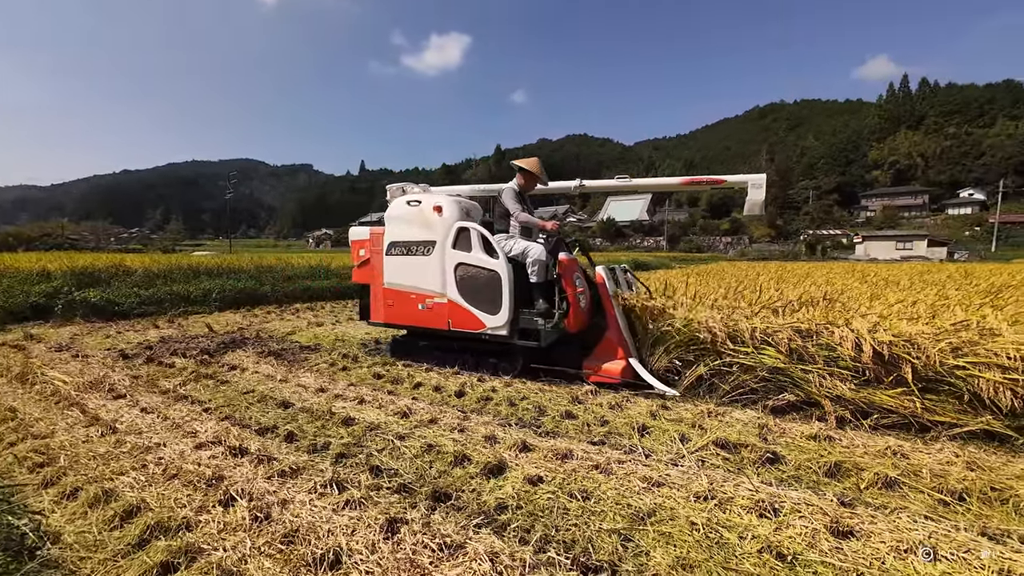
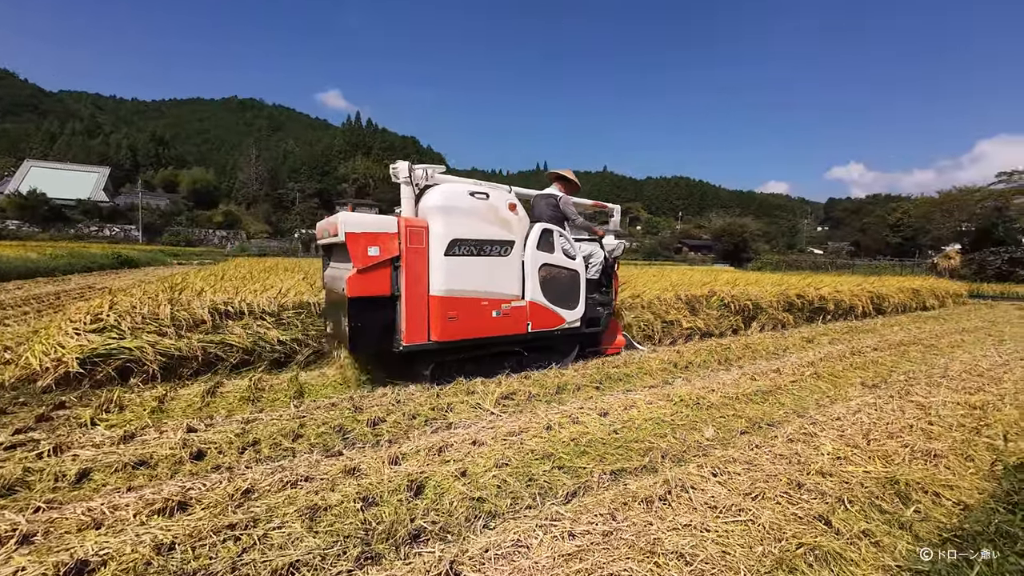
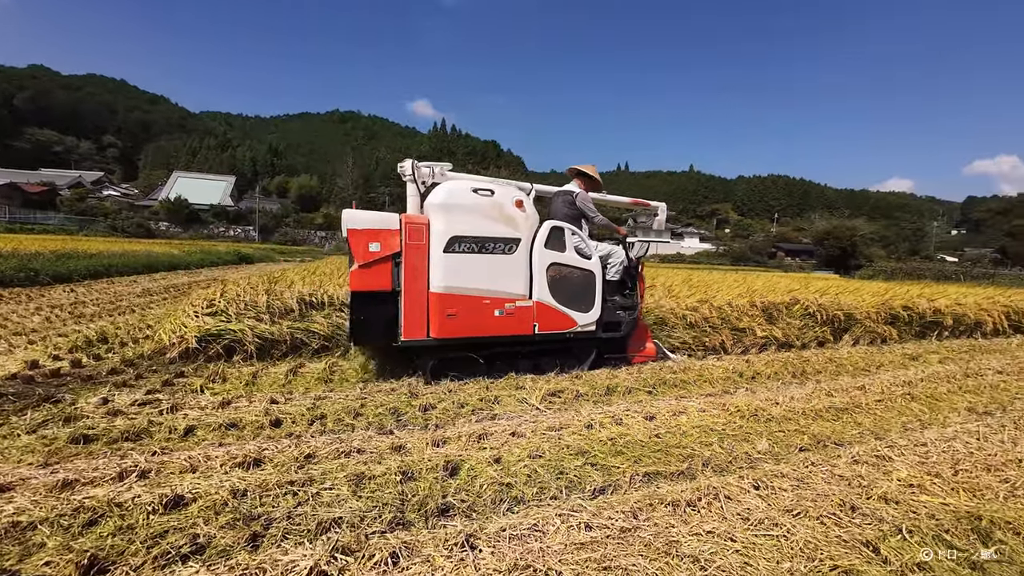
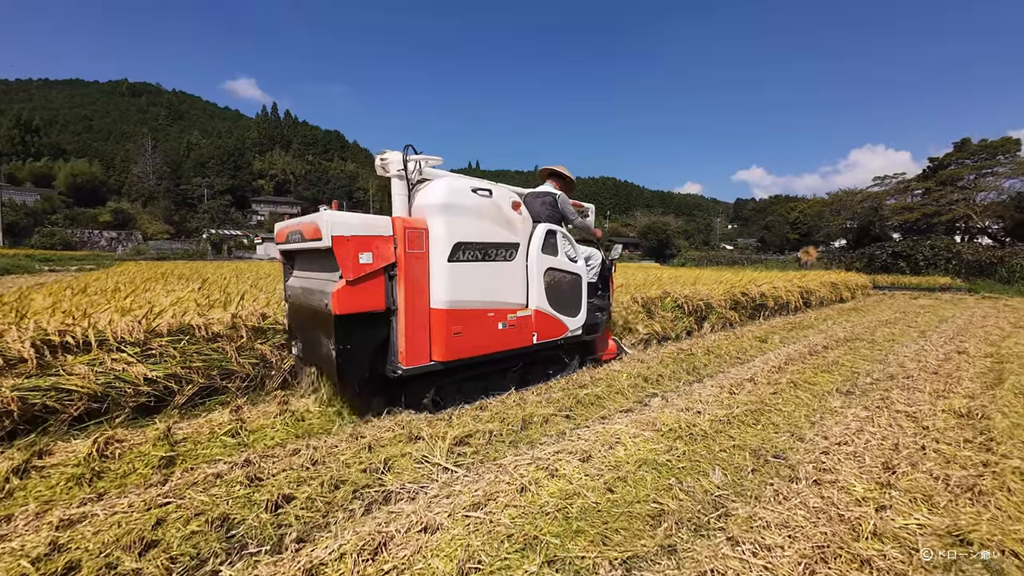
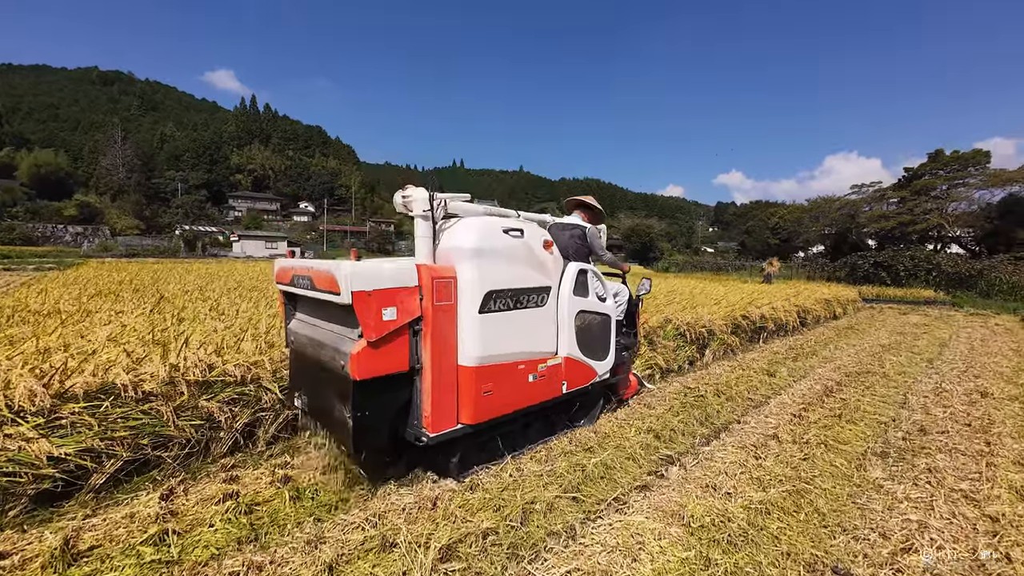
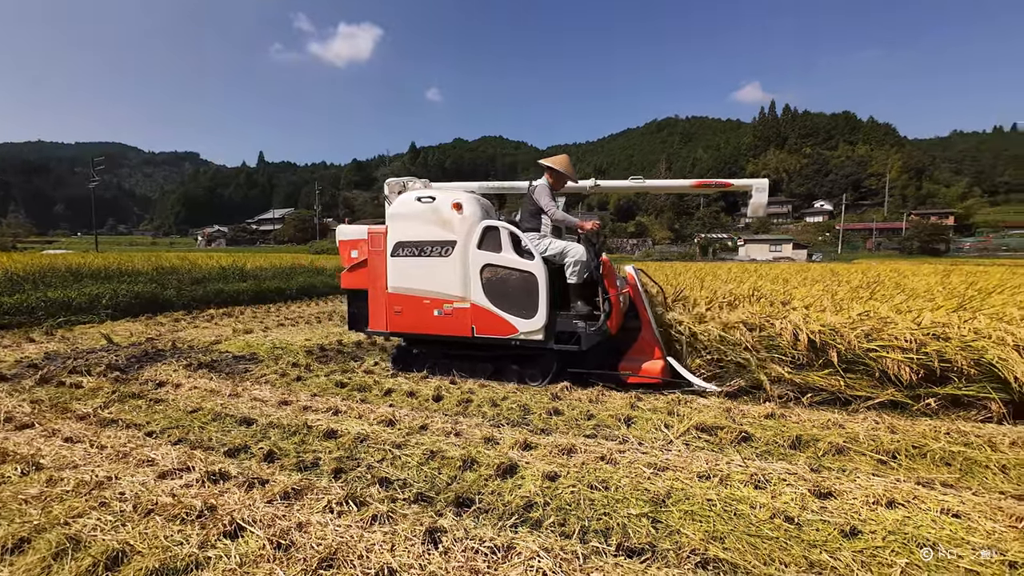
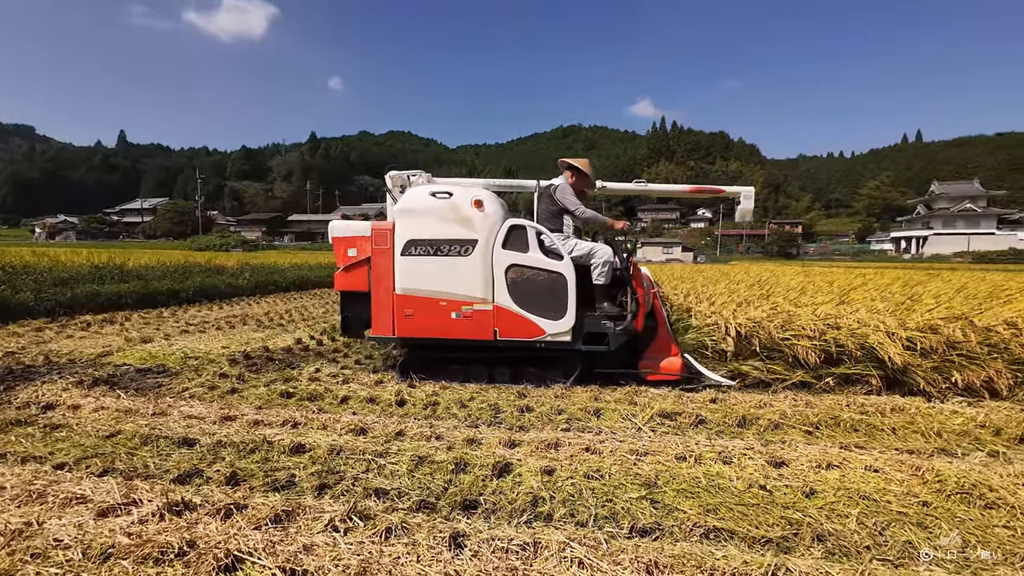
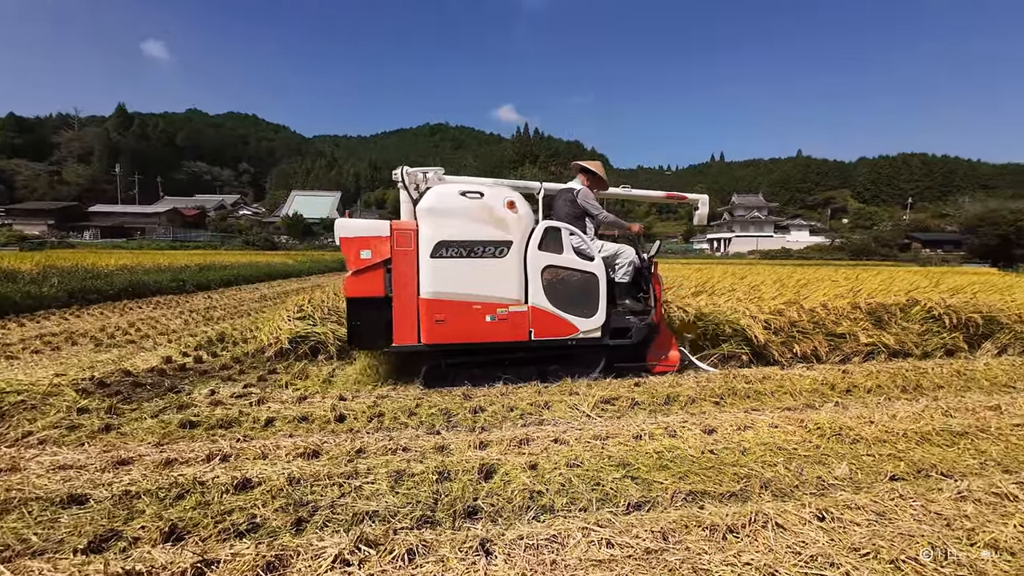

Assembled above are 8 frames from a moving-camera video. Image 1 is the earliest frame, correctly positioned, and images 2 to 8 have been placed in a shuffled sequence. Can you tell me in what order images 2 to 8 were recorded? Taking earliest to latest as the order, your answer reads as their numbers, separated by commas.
6, 7, 8, 3, 2, 4, 5
